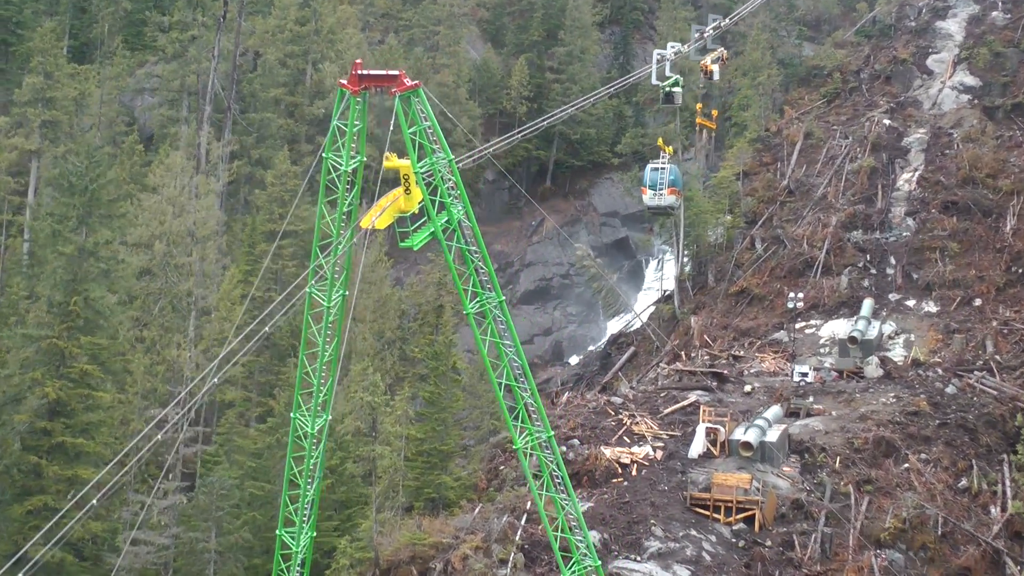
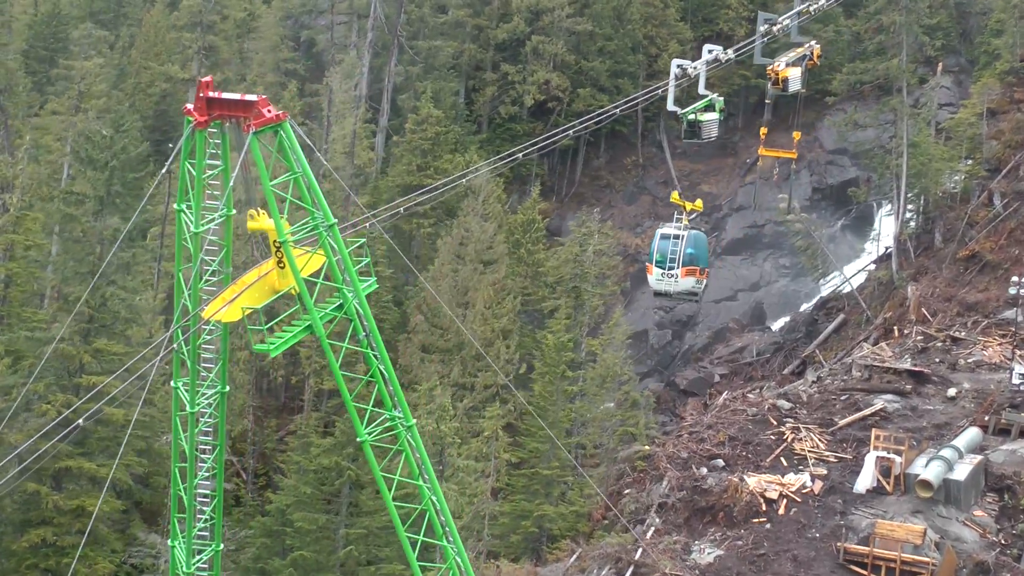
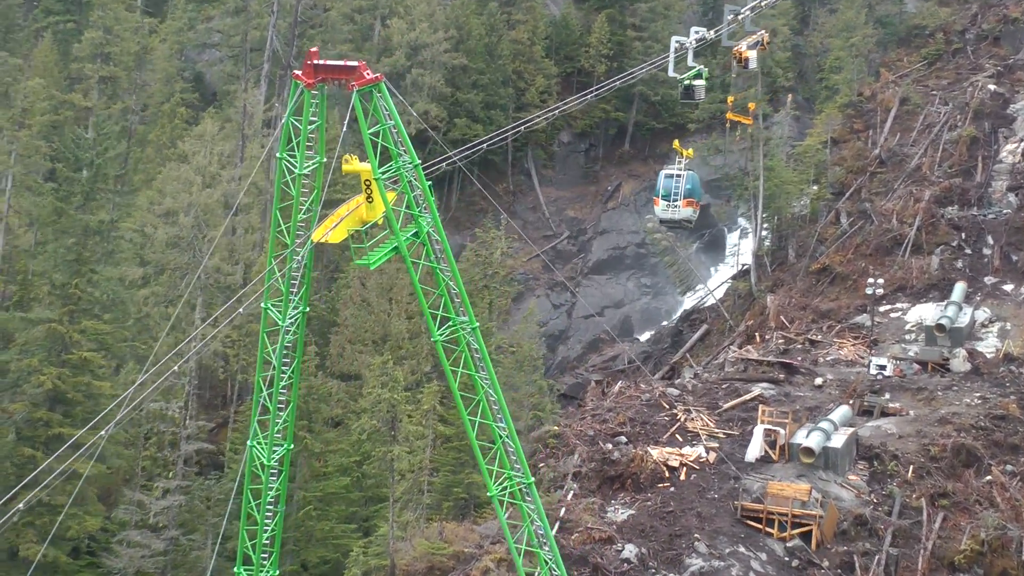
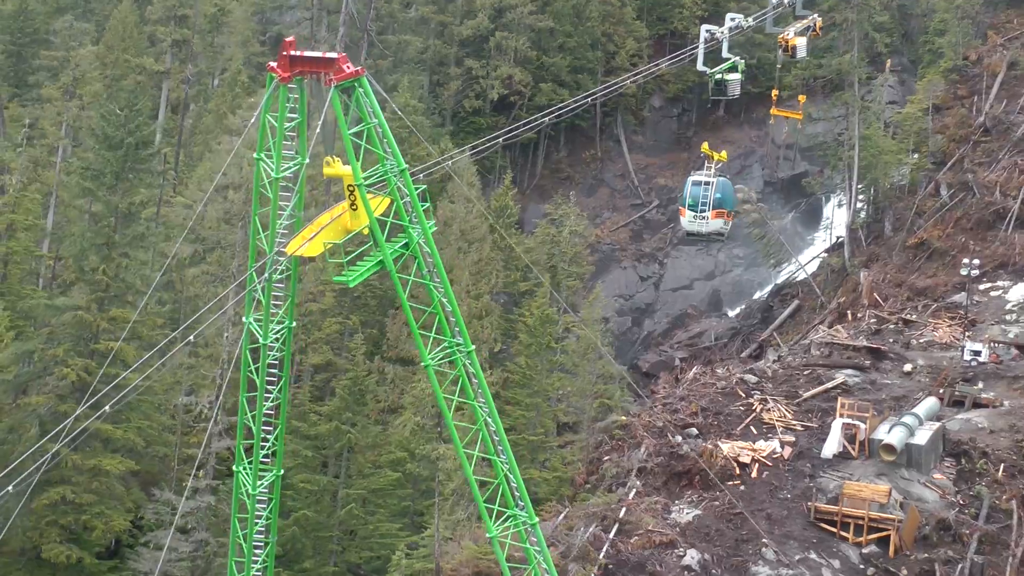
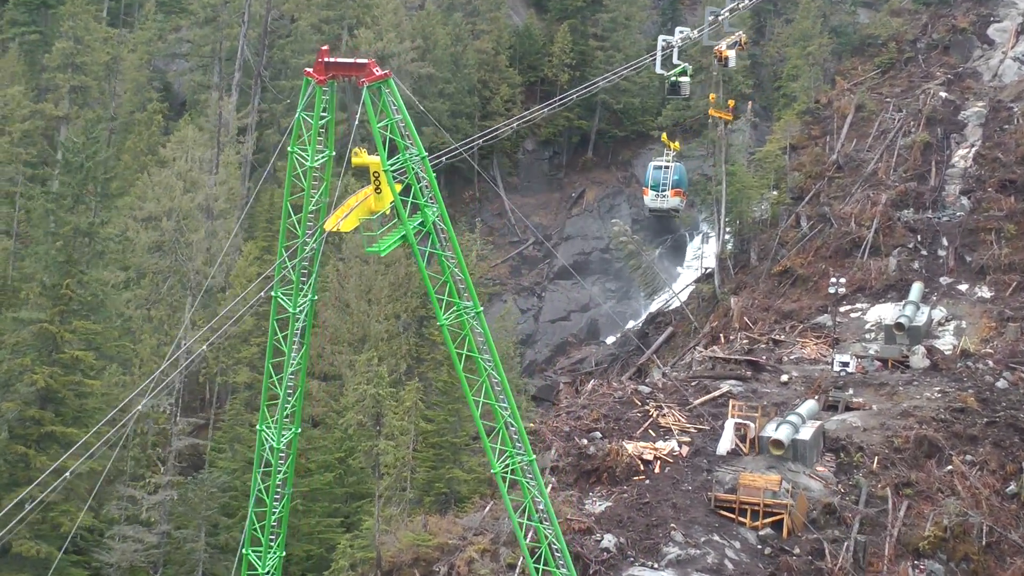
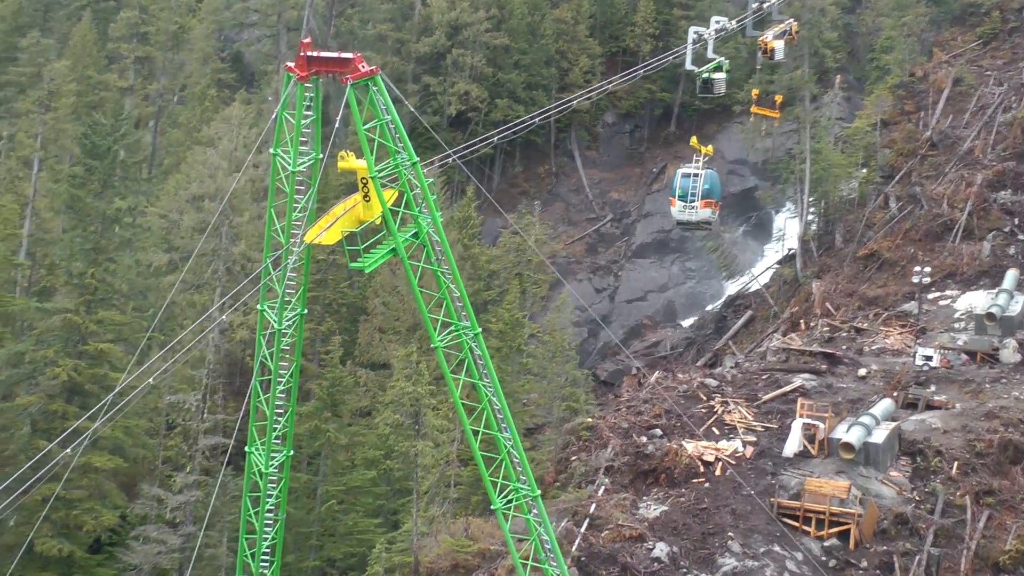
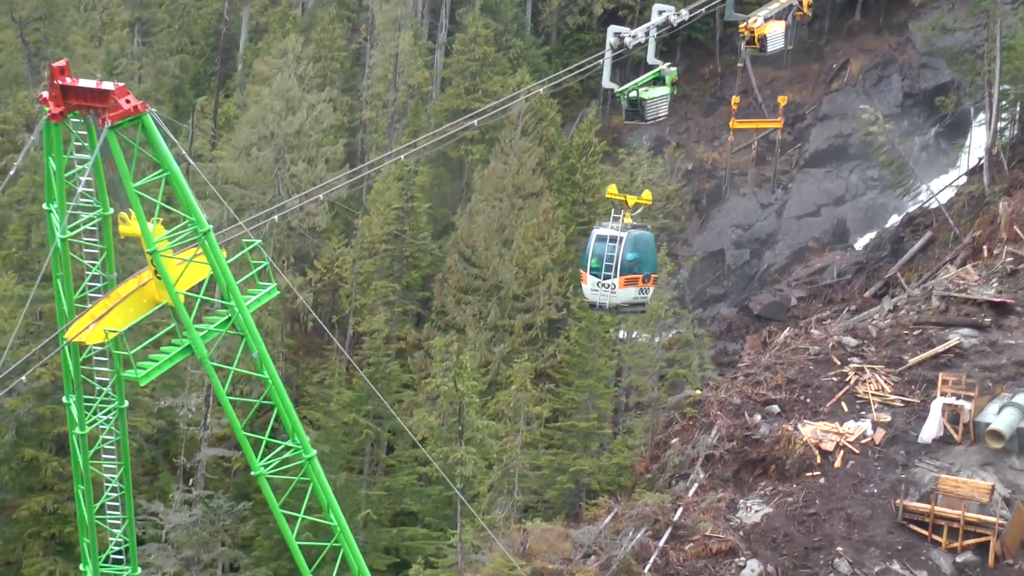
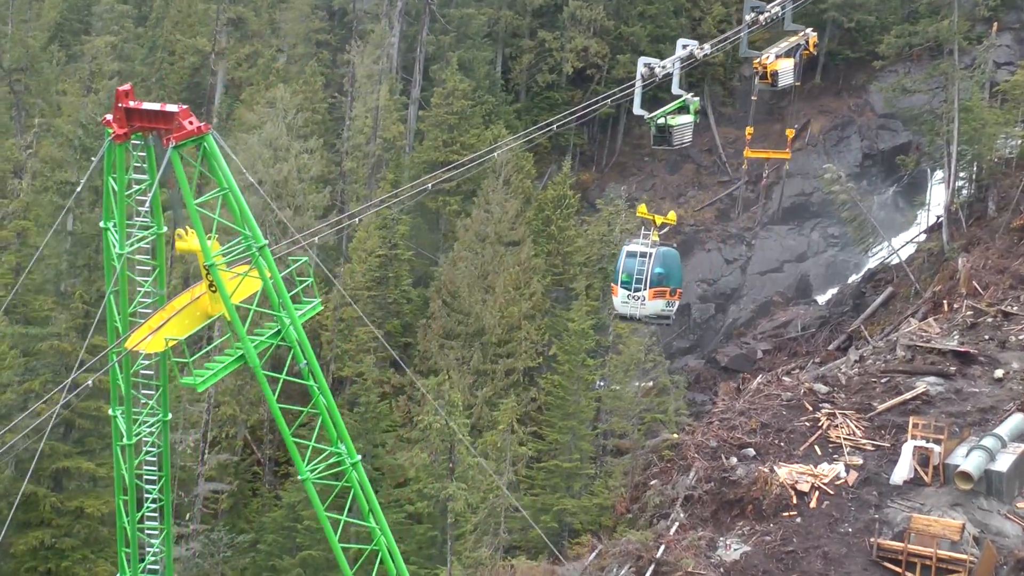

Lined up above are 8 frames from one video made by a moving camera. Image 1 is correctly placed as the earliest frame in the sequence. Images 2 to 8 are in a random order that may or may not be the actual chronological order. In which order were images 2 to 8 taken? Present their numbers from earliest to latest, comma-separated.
5, 3, 6, 4, 2, 8, 7
